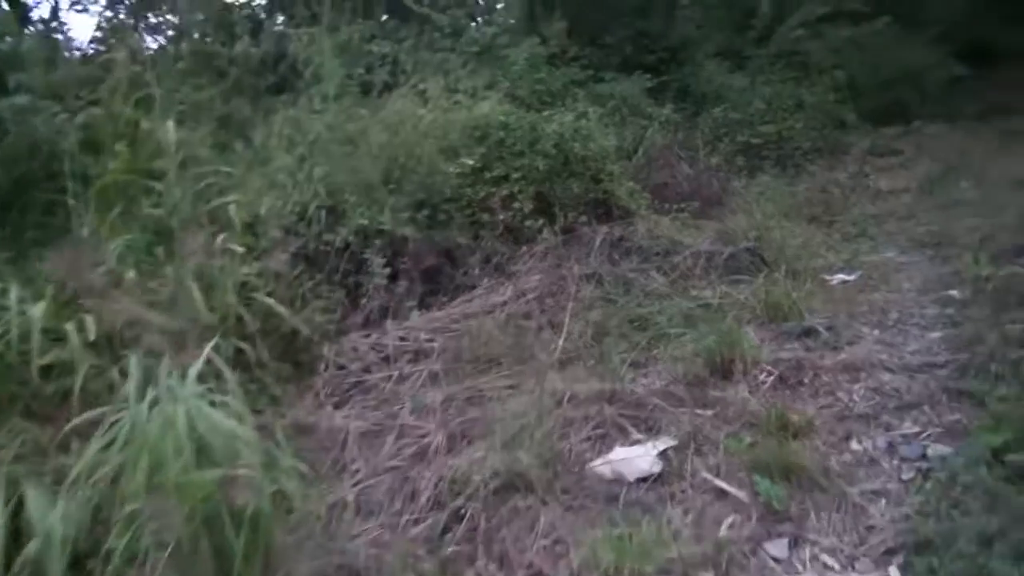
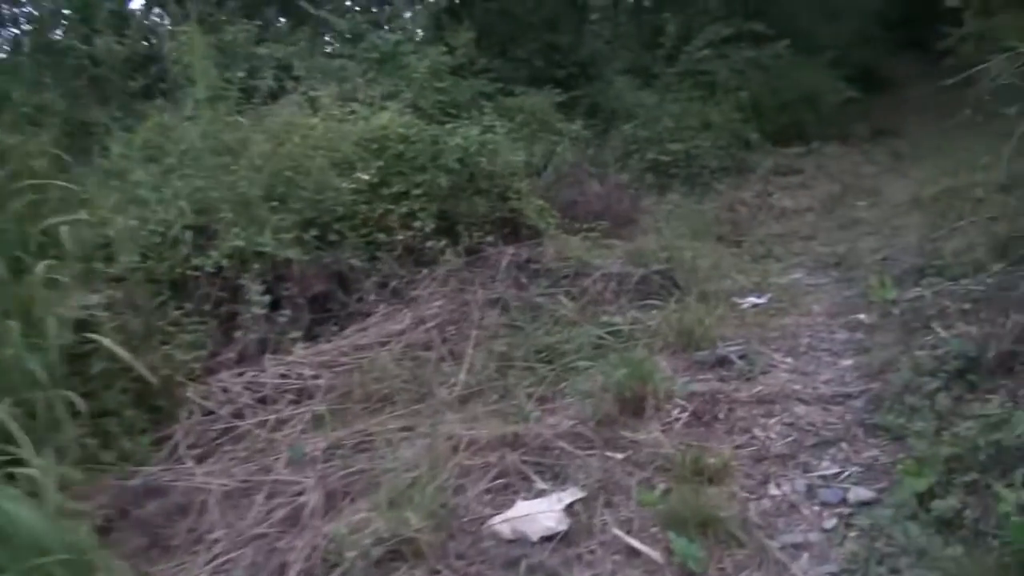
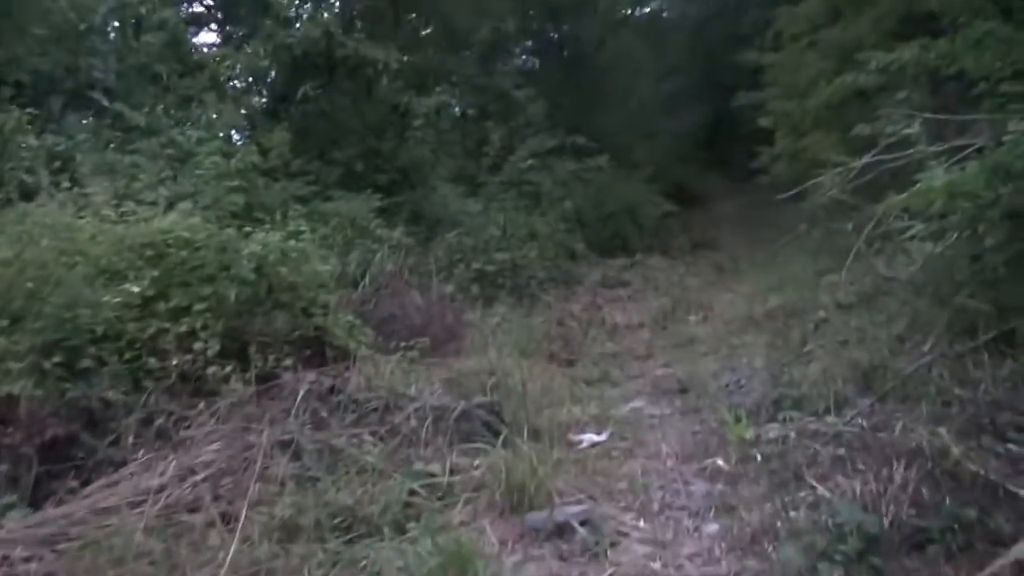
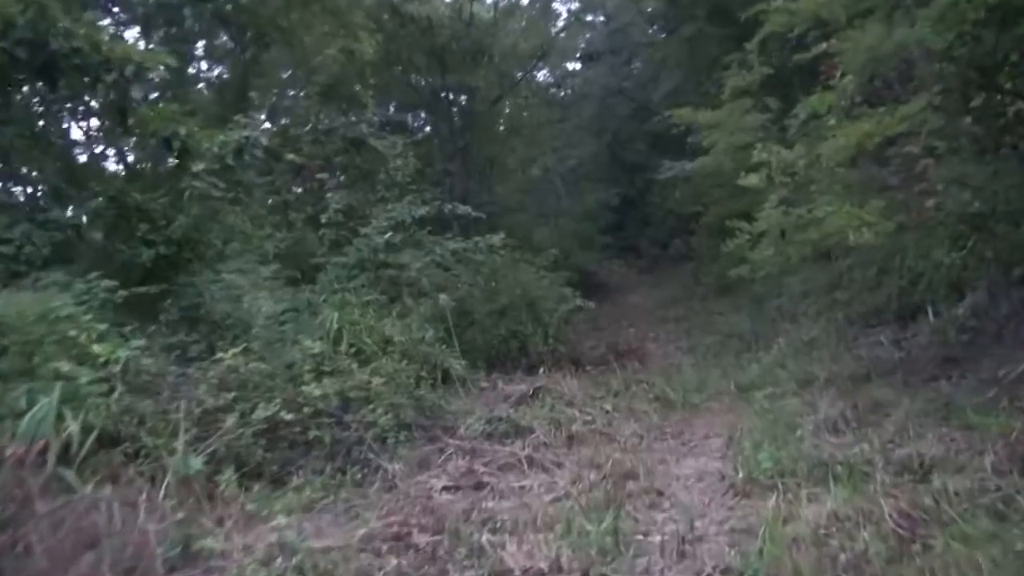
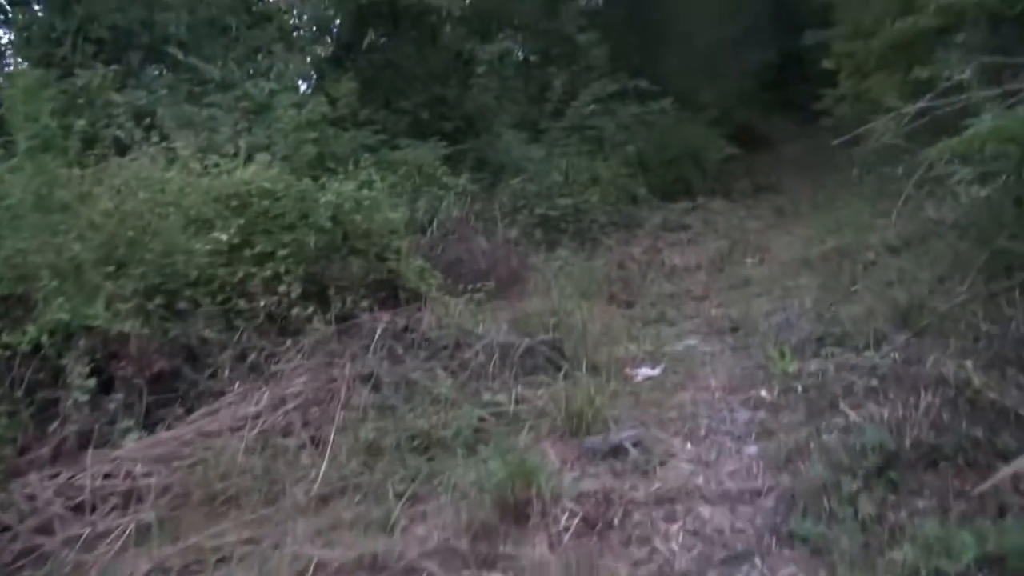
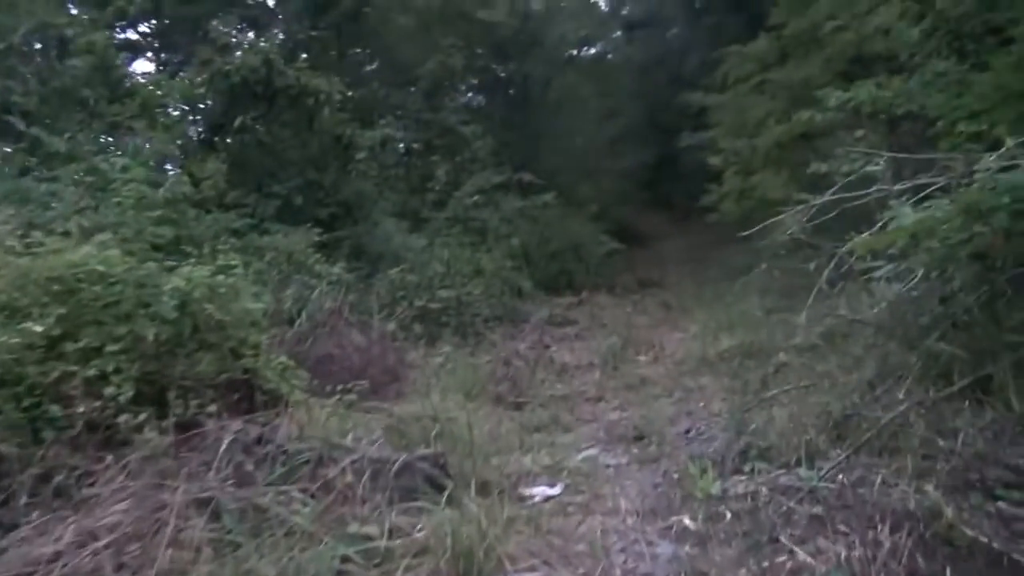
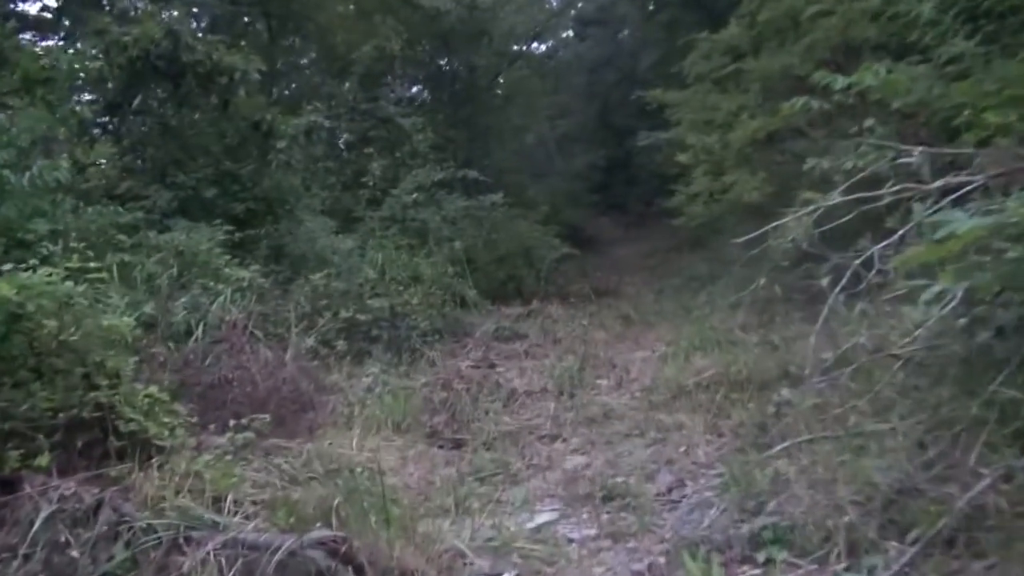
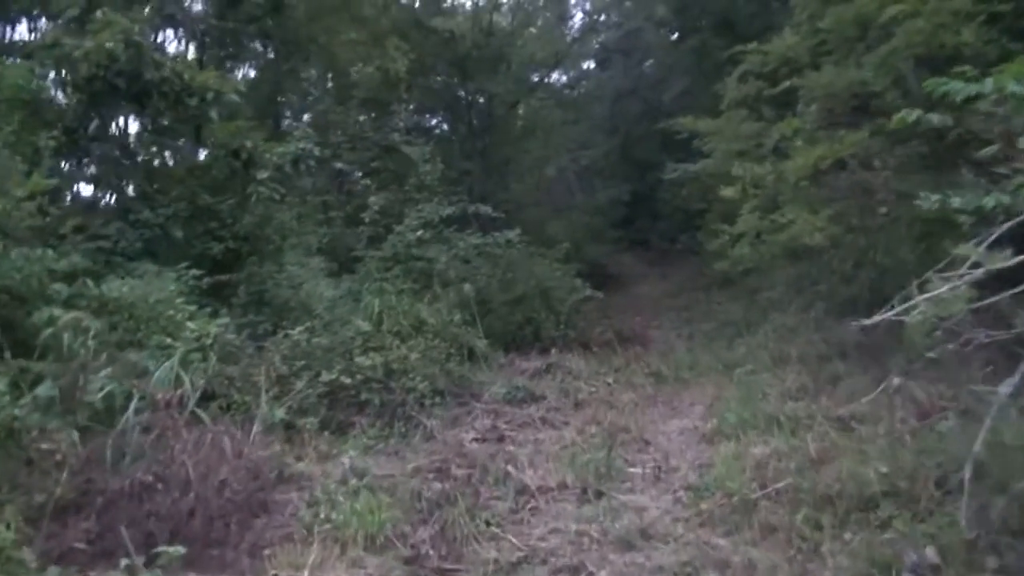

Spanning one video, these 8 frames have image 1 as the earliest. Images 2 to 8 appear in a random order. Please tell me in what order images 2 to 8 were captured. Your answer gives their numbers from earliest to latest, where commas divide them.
2, 5, 3, 6, 7, 8, 4
